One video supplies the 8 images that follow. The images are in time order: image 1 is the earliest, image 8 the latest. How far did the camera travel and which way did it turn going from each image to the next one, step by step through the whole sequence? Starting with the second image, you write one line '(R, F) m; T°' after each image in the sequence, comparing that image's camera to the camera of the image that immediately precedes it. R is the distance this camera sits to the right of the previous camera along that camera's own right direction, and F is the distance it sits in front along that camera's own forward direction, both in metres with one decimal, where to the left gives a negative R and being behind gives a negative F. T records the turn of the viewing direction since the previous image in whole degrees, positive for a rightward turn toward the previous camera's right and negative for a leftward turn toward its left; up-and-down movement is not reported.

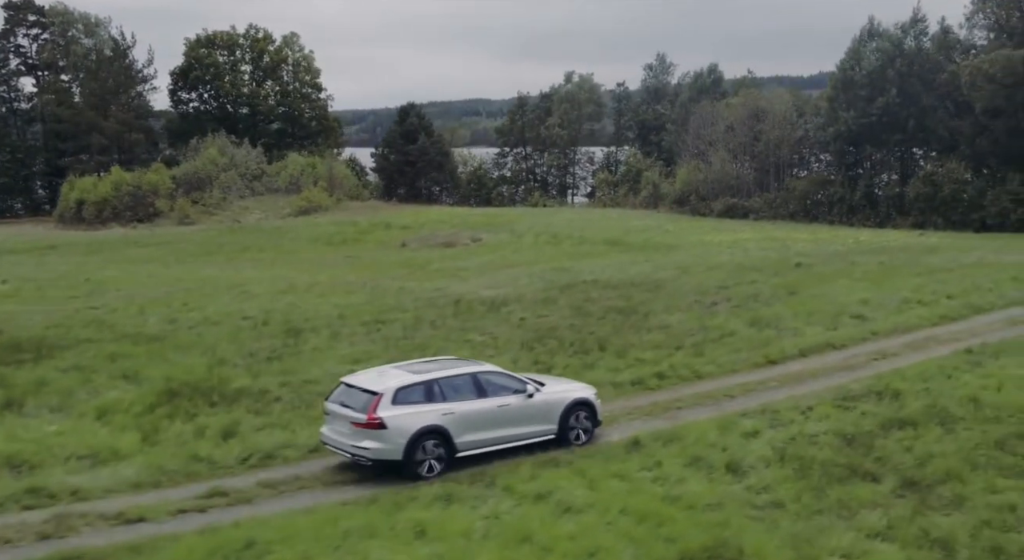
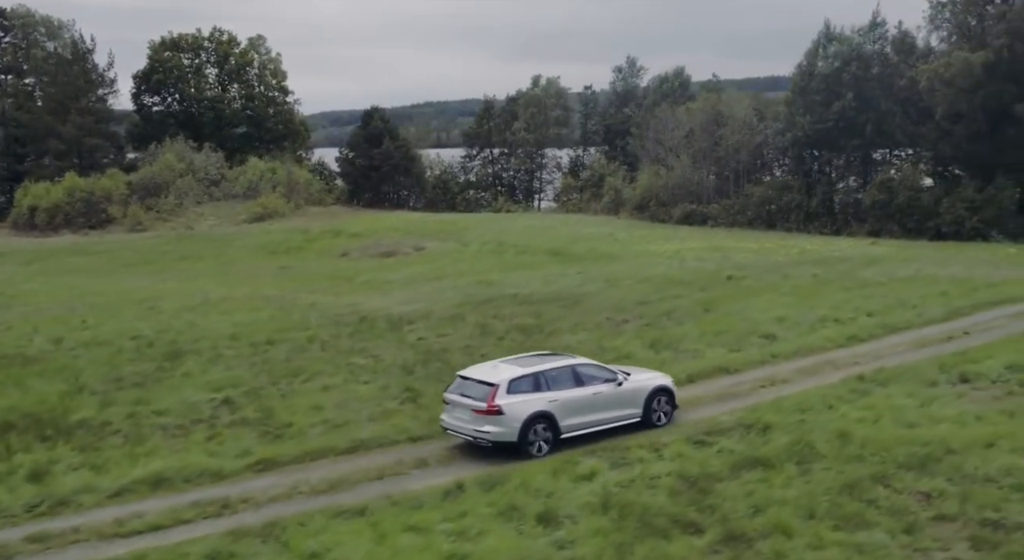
(+3.1, +1.0) m; 0°
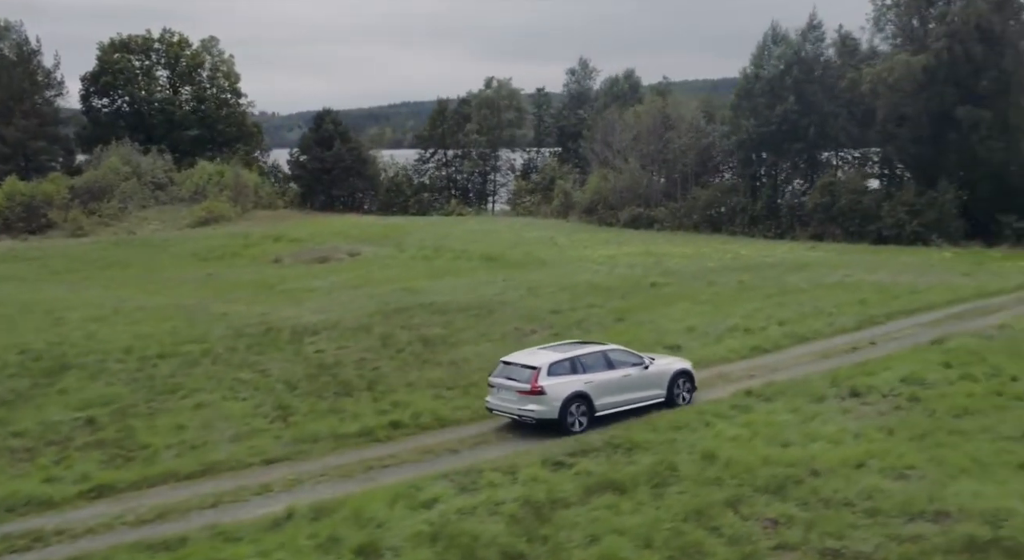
(+2.4, +0.6) m; +1°
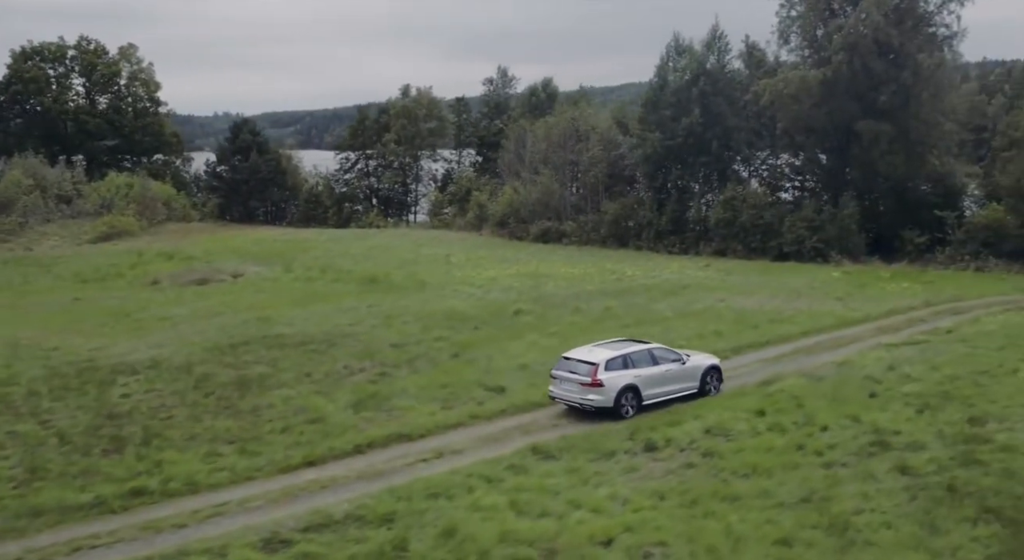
(+4.3, +1.2) m; +1°
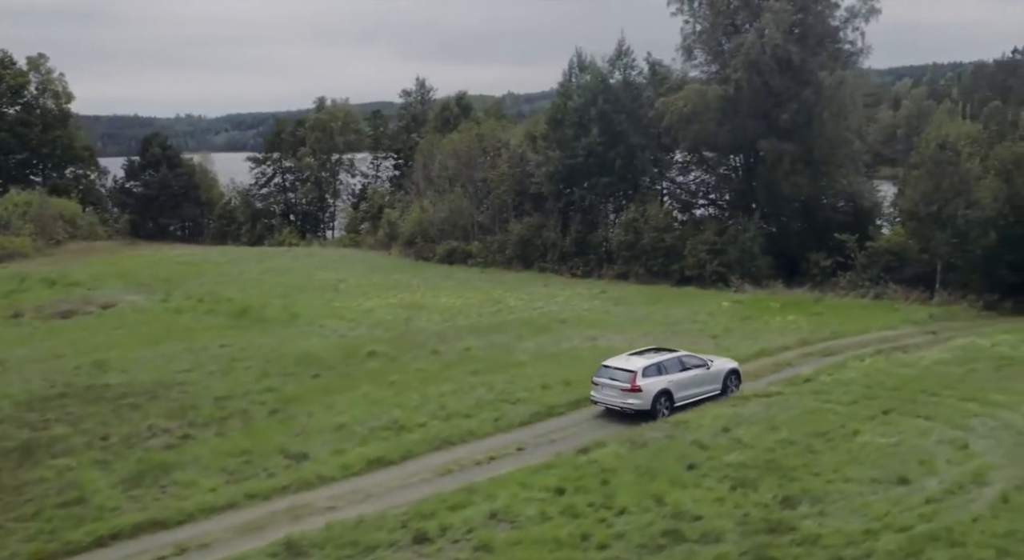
(+4.1, +1.8) m; +1°
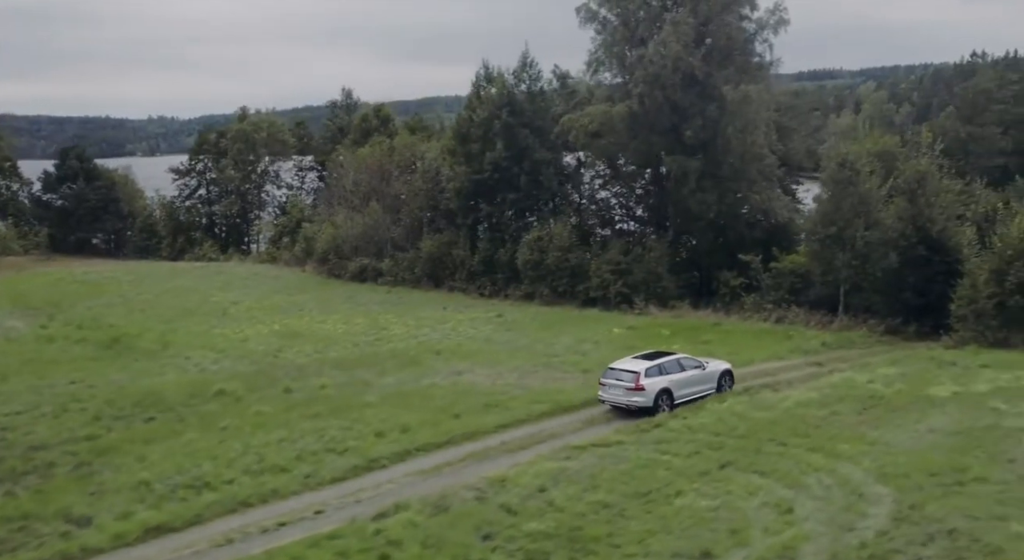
(+4.0, +1.5) m; +1°
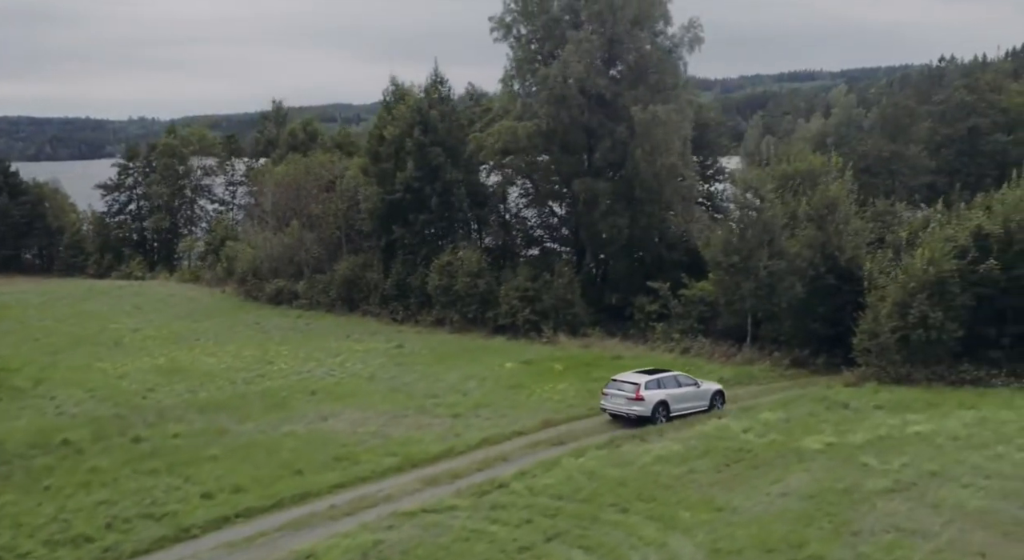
(+3.8, +1.3) m; 0°
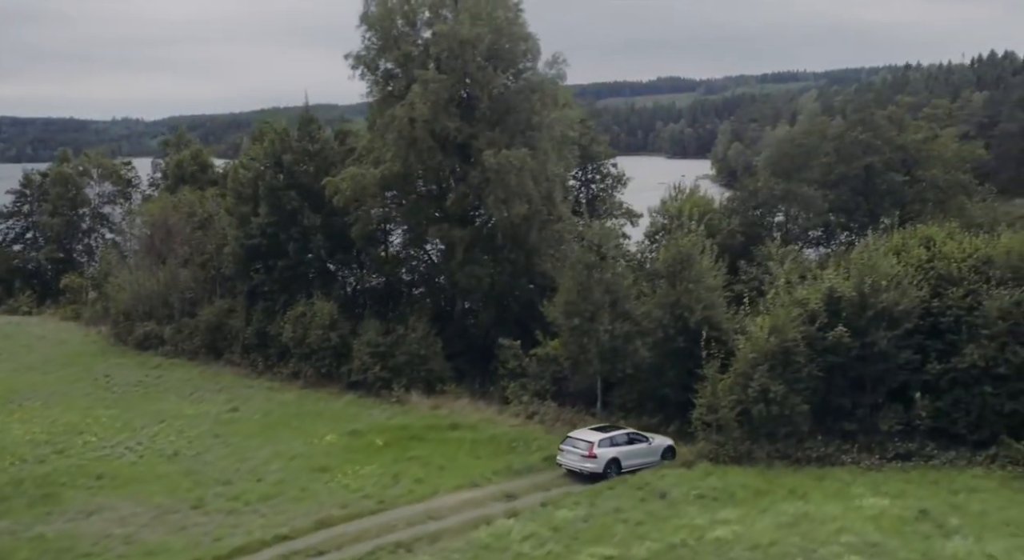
(+6.0, +2.2) m; 0°
